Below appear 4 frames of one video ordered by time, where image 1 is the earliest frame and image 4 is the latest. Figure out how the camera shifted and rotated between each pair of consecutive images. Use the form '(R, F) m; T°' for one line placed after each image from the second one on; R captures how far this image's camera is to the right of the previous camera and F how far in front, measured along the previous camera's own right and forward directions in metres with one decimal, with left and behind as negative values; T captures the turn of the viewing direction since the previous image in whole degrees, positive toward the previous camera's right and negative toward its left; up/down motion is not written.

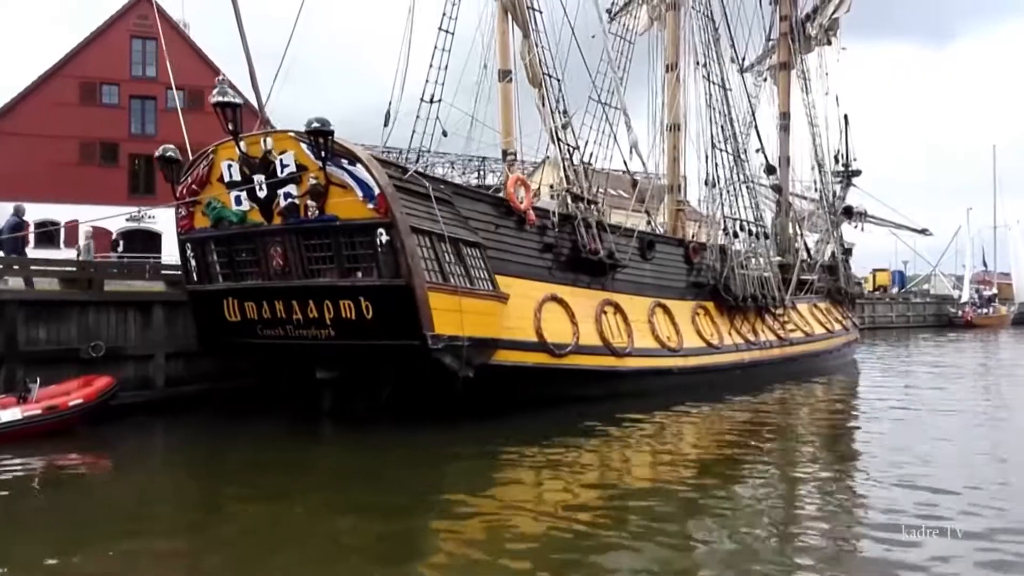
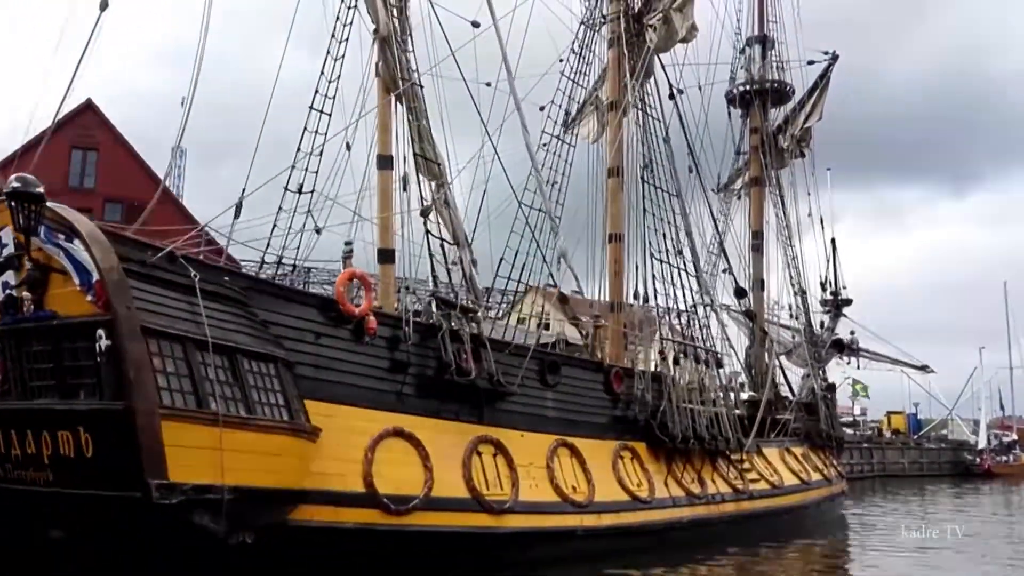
(+2.1, +3.1) m; -1°
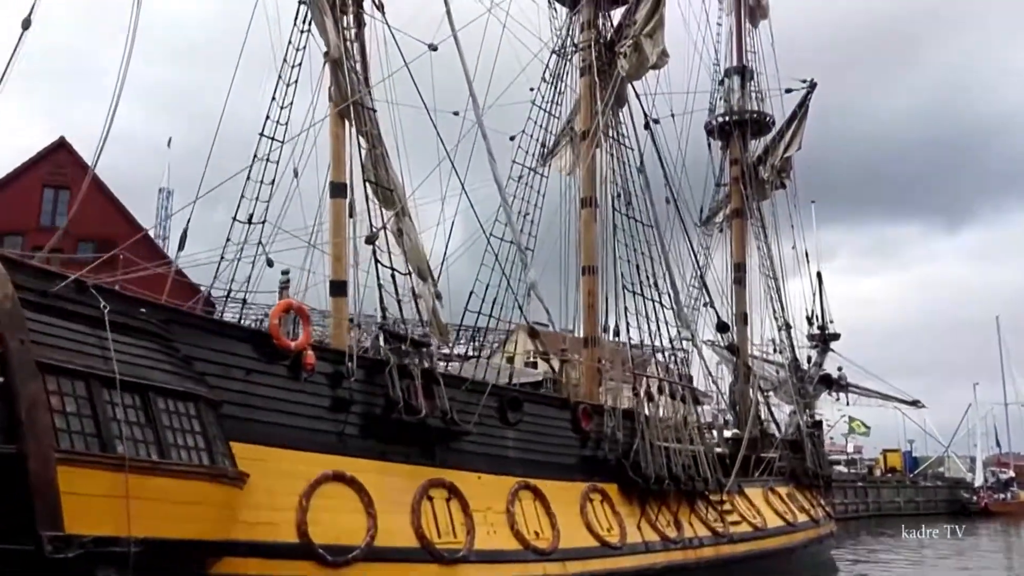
(+0.5, +0.6) m; 0°
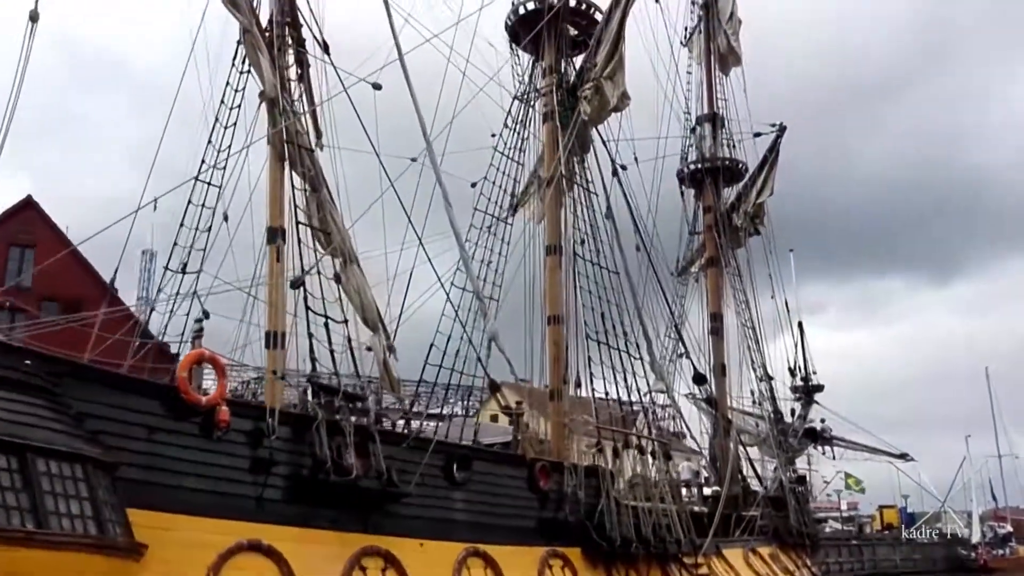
(+0.6, +0.7) m; +1°
